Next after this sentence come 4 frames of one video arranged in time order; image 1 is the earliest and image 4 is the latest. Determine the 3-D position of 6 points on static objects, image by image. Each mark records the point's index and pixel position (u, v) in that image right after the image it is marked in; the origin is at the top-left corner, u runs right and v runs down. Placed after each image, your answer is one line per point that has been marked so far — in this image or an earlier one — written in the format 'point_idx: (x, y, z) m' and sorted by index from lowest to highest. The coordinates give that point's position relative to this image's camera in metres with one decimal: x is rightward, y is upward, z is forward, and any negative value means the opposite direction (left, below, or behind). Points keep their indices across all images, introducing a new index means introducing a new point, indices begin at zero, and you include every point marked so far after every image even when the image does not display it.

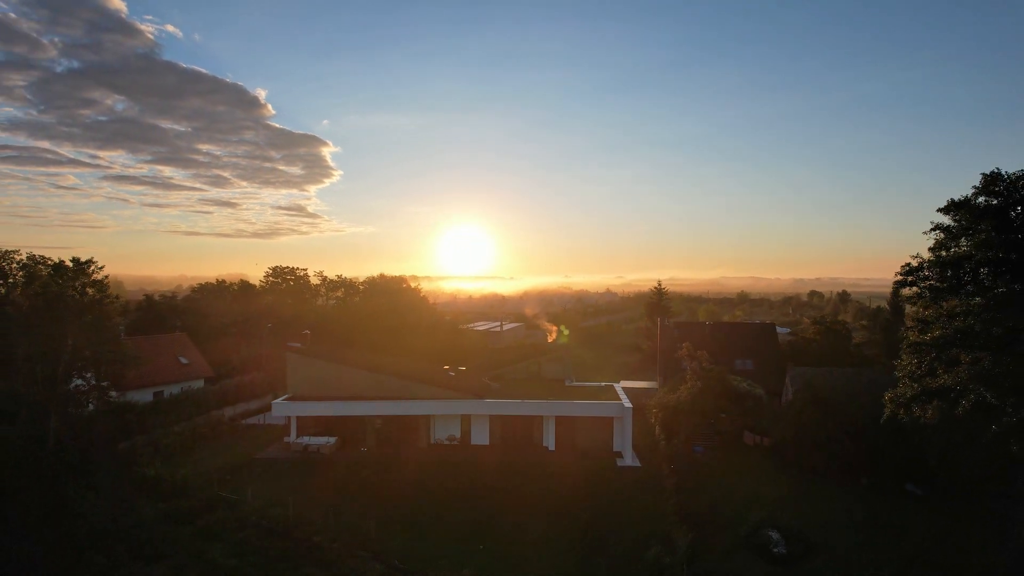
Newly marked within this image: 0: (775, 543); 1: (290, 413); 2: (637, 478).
0: (+5.3, -5.1, +12.2) m
1: (-6.7, -3.8, +18.3) m
2: (+3.3, -5.1, +16.0) m
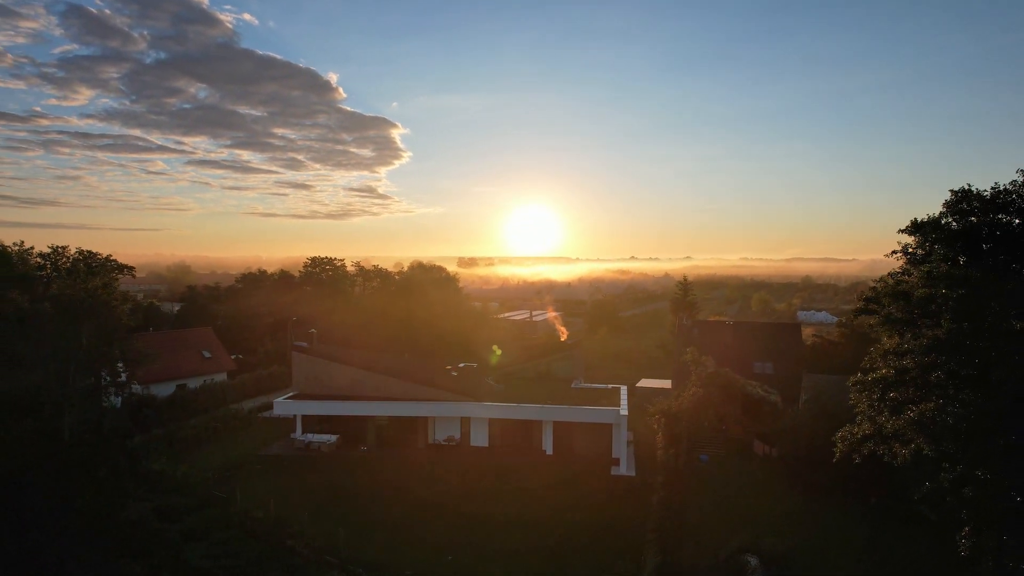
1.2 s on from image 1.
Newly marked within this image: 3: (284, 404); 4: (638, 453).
0: (+4.6, -5.4, +11.6) m
1: (-6.8, -3.8, +18.7) m
2: (+2.9, -5.2, +15.5) m
3: (-7.1, -3.6, +18.6) m
4: (+3.7, -4.9, +18.0) m
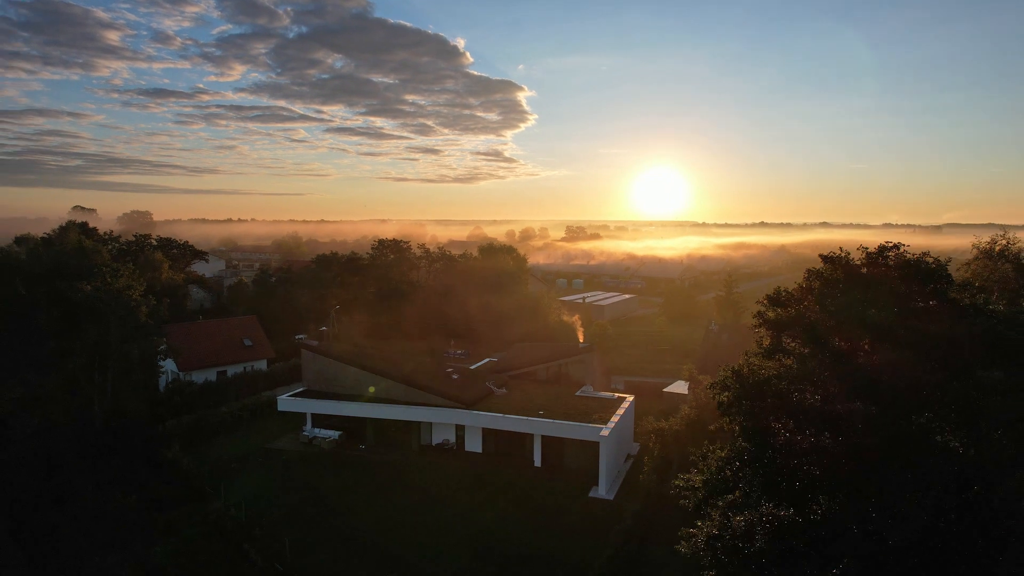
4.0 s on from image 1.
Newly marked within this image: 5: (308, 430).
0: (+3.1, -6.0, +10.7) m
1: (-6.9, -3.9, +19.5) m
2: (+2.1, -5.6, +14.8) m
3: (-7.2, -3.6, +19.5) m
4: (+3.3, -5.2, +17.1) m
5: (-6.7, -4.7, +19.8) m
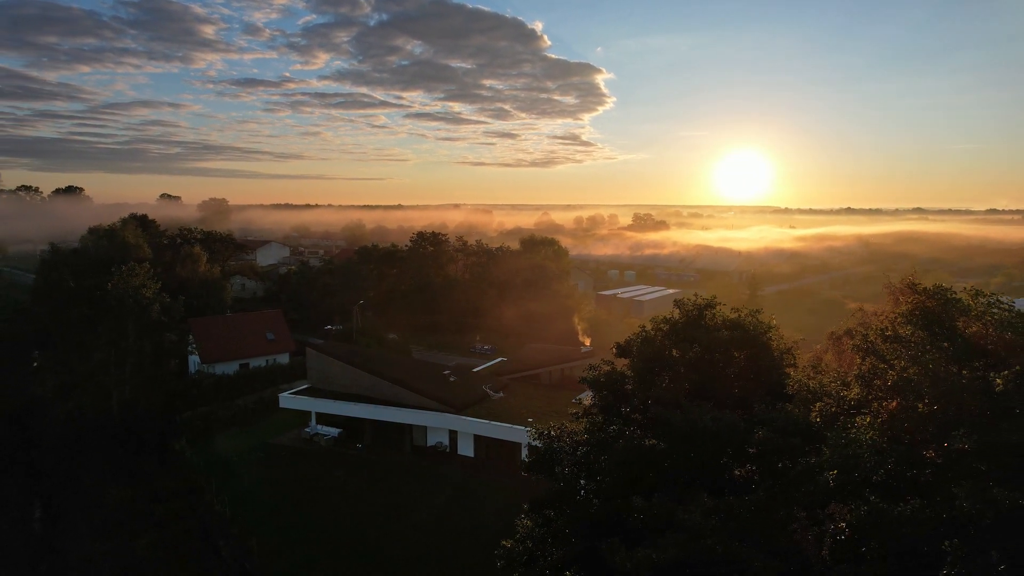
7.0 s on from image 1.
0: (+2.0, -6.3, +10.3) m
1: (-7.1, -3.9, +20.0) m
2: (+1.4, -5.9, +14.5) m
3: (-7.4, -3.7, +20.0) m
4: (+2.8, -5.4, +16.7) m
5: (-6.8, -4.7, +20.3) m
